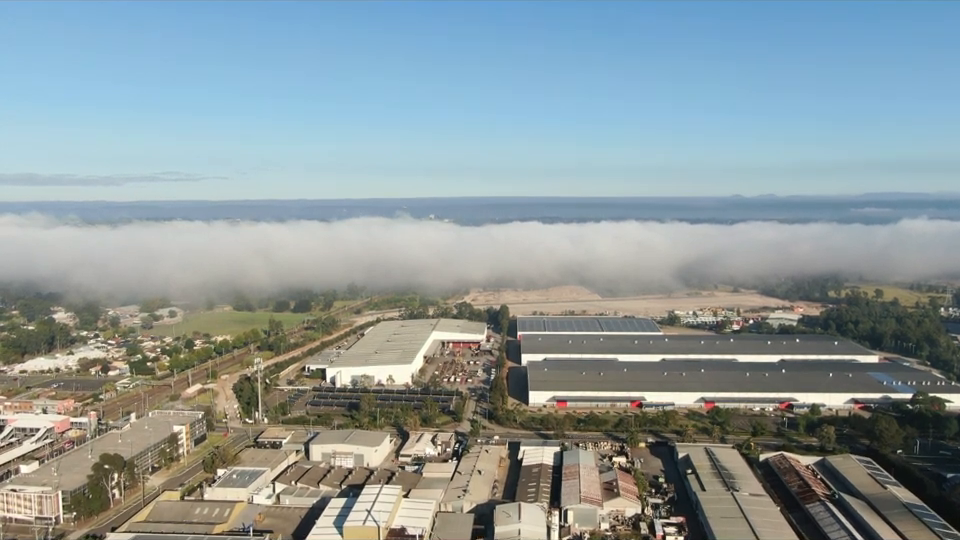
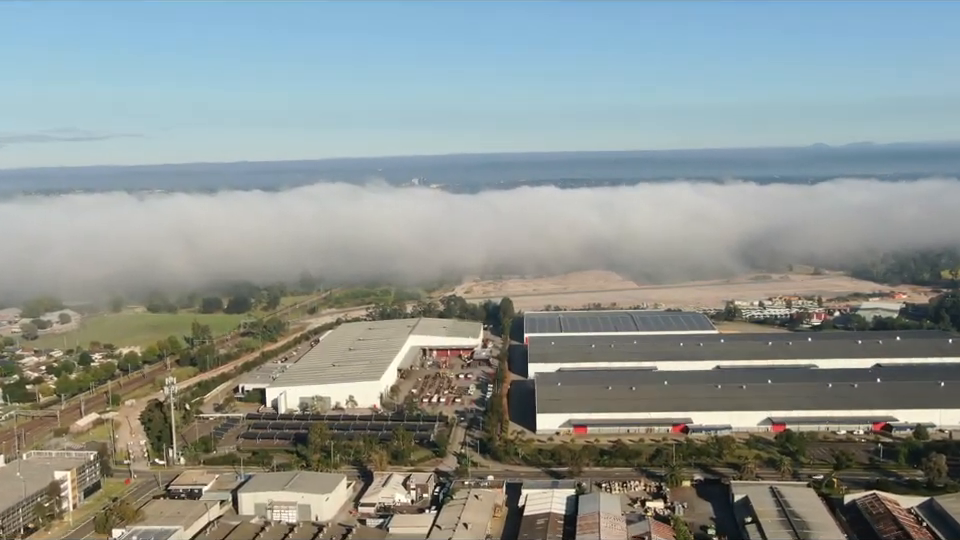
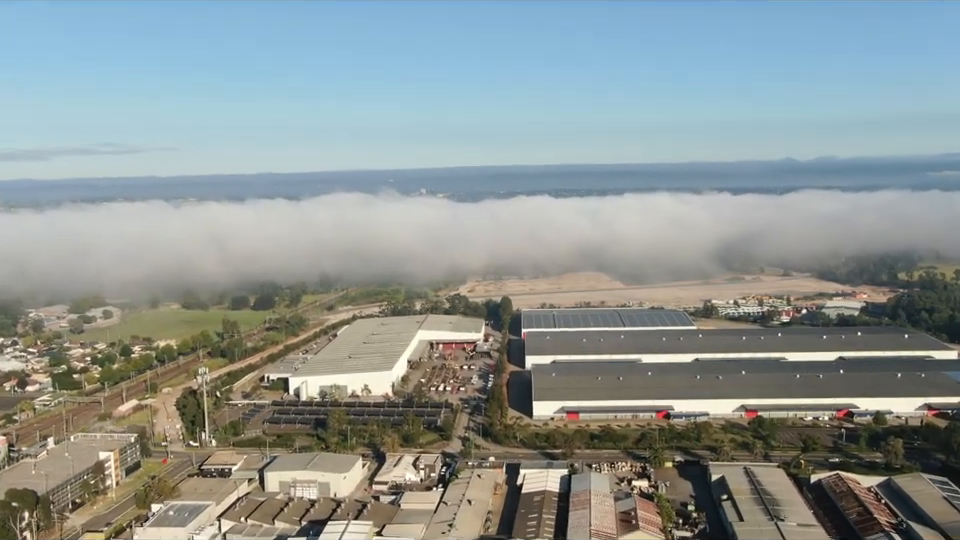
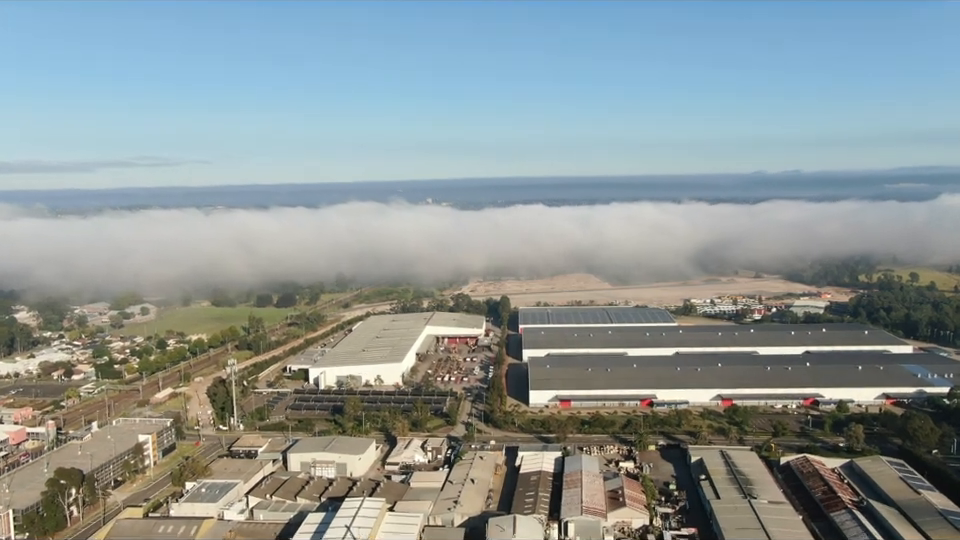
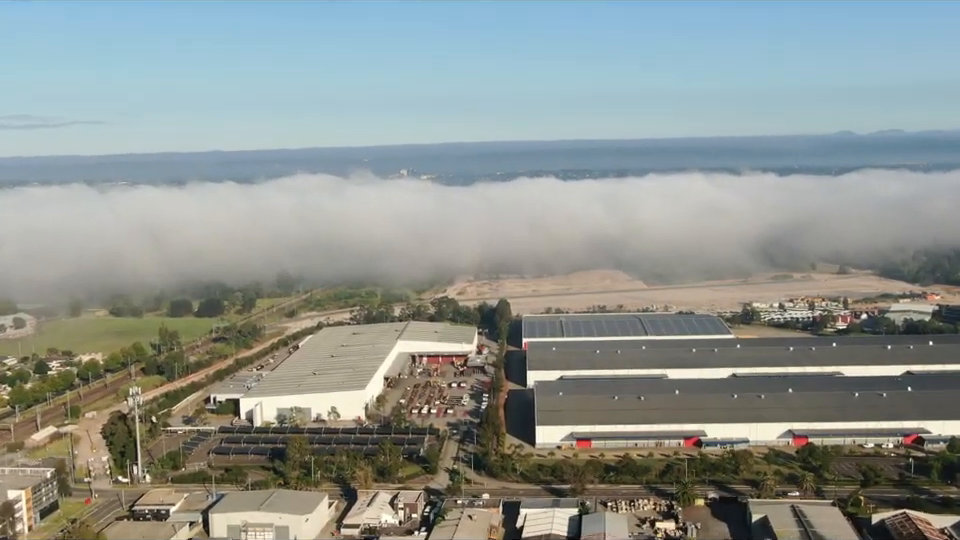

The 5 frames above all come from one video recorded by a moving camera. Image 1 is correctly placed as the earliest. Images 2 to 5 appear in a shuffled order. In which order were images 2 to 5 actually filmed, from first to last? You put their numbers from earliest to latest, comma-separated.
4, 3, 2, 5
